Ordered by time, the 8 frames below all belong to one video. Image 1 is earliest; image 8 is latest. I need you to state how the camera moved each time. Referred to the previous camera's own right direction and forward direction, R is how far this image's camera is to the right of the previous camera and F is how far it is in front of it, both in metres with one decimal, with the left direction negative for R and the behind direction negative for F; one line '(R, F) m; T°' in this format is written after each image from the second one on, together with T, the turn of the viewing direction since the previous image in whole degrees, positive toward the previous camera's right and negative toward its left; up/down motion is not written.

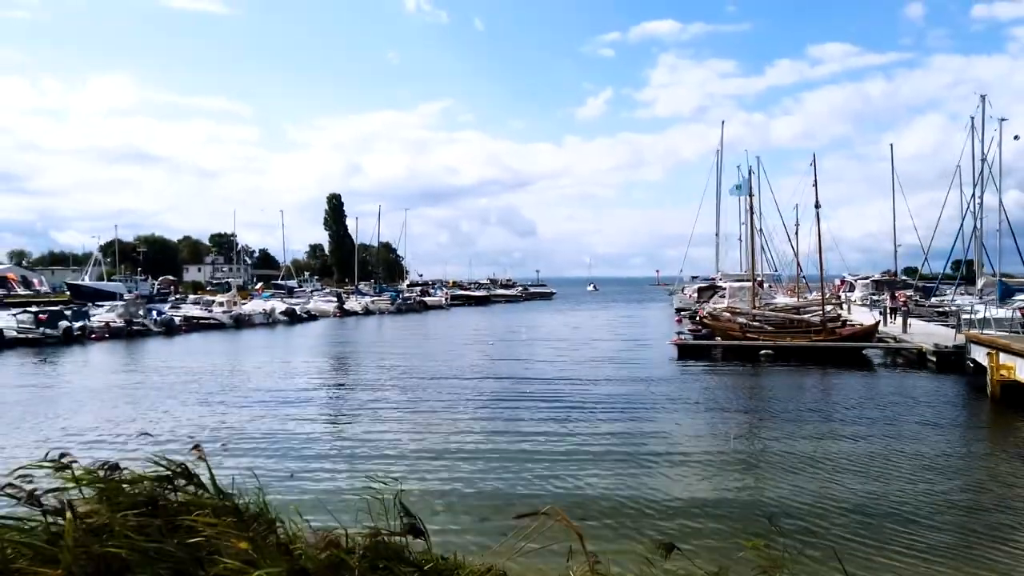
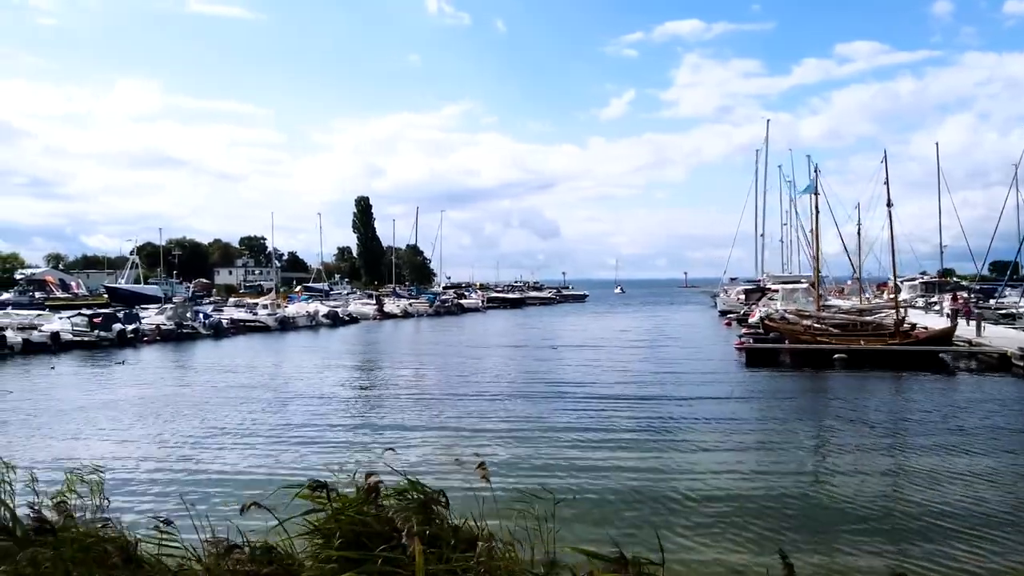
(-1.8, +0.7) m; -2°
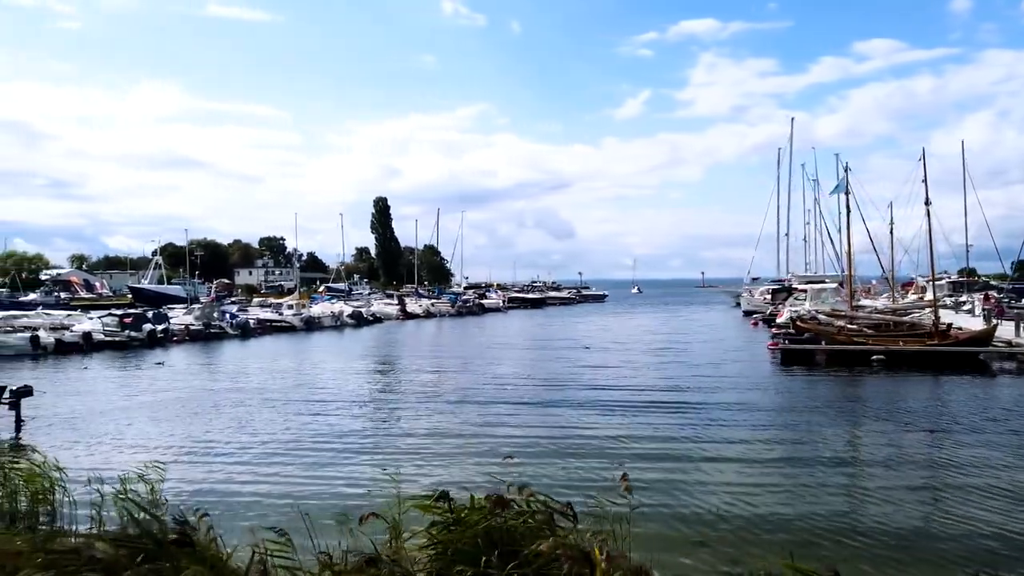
(-0.7, +0.2) m; -1°
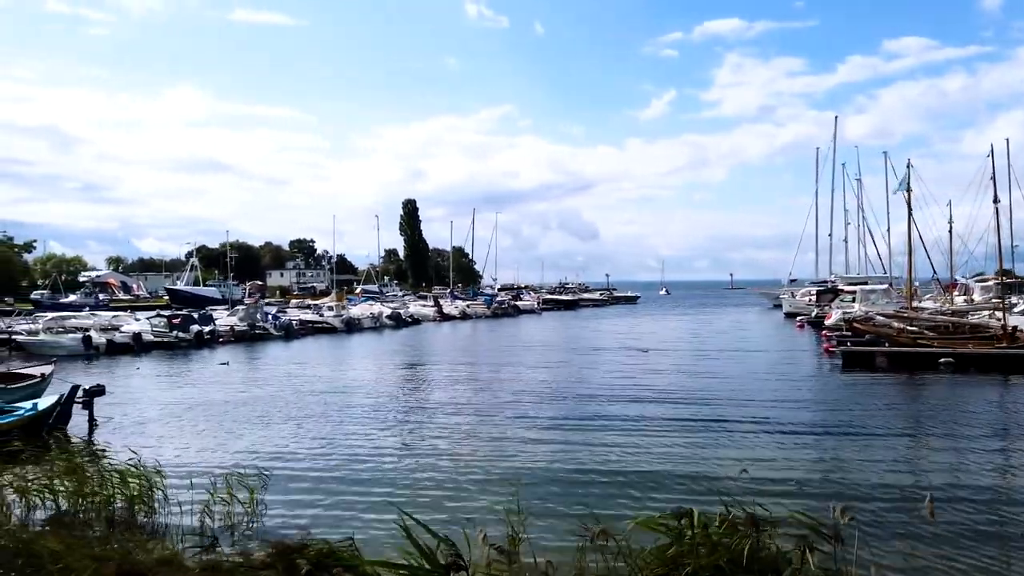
(-1.2, +0.4) m; -2°
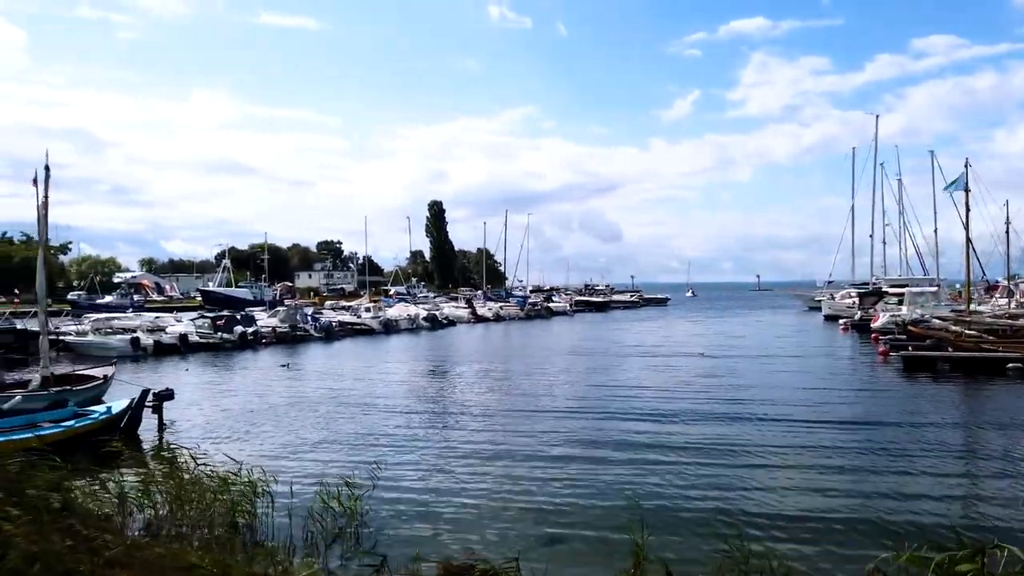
(-1.2, +0.4) m; -2°
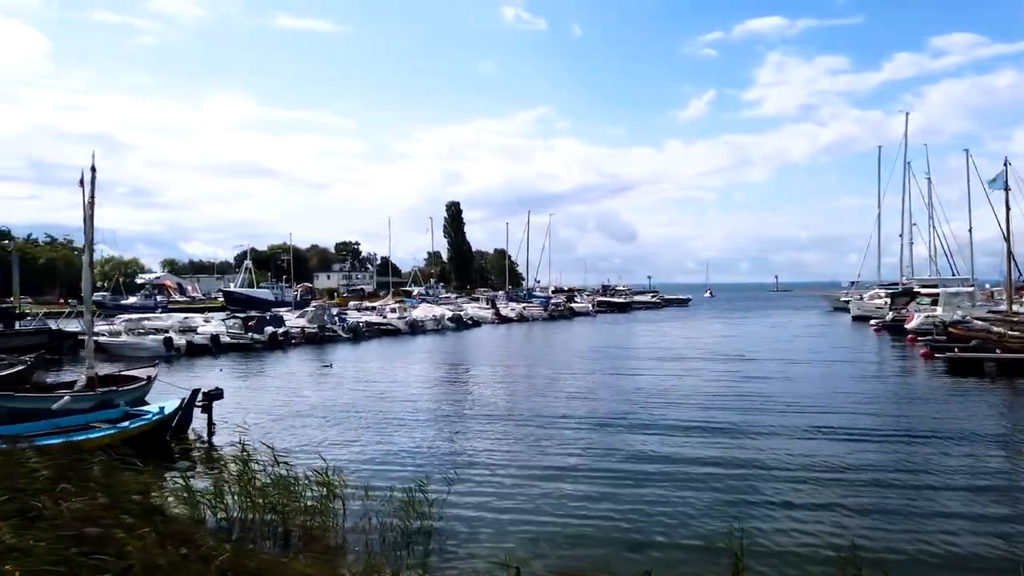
(-0.9, +0.3) m; -1°
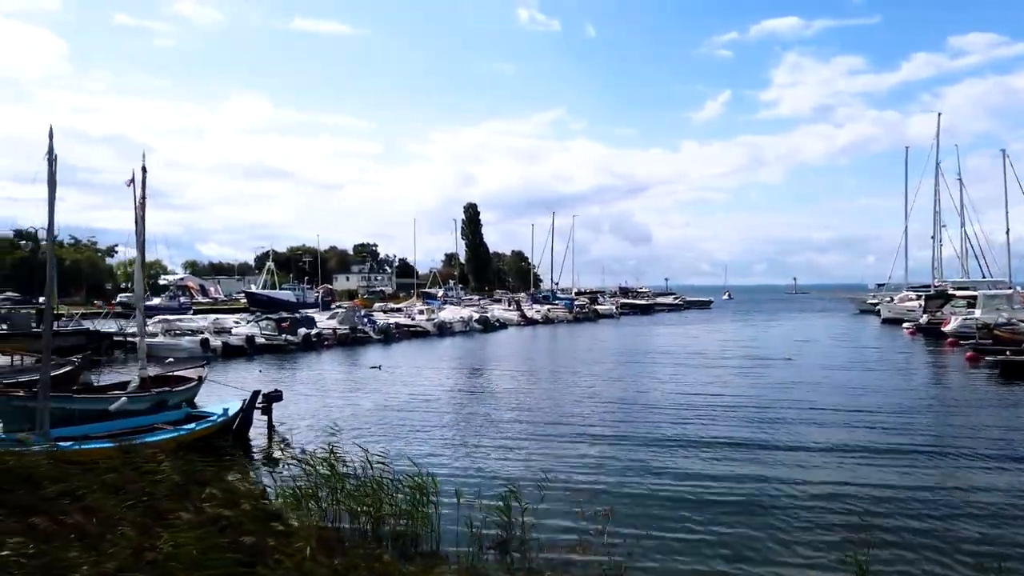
(-1.1, +0.2) m; -1°
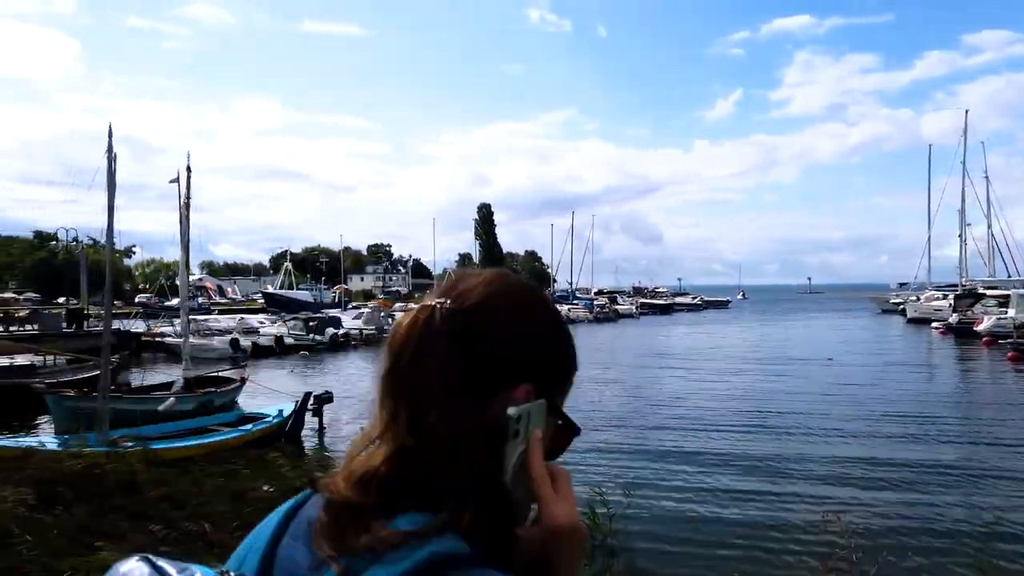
(-1.0, +0.3) m; -1°
